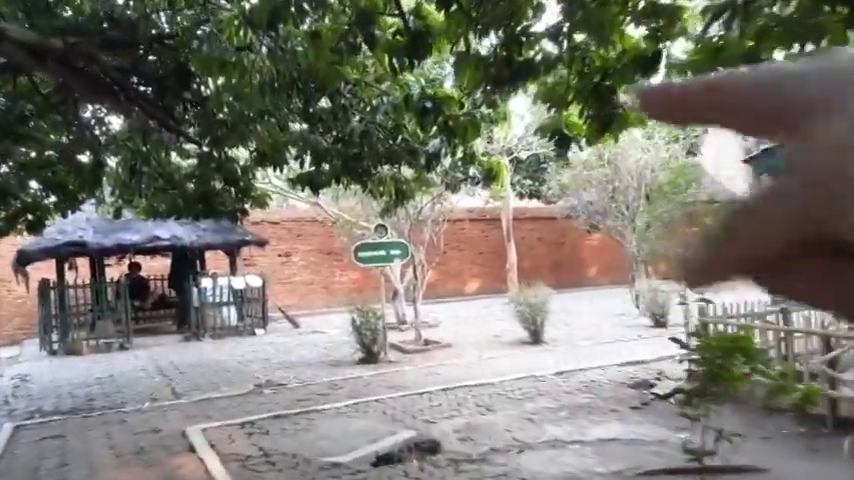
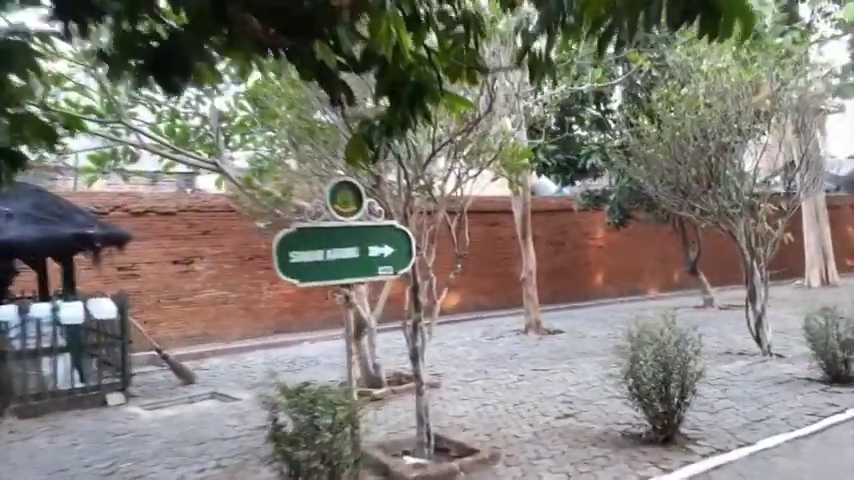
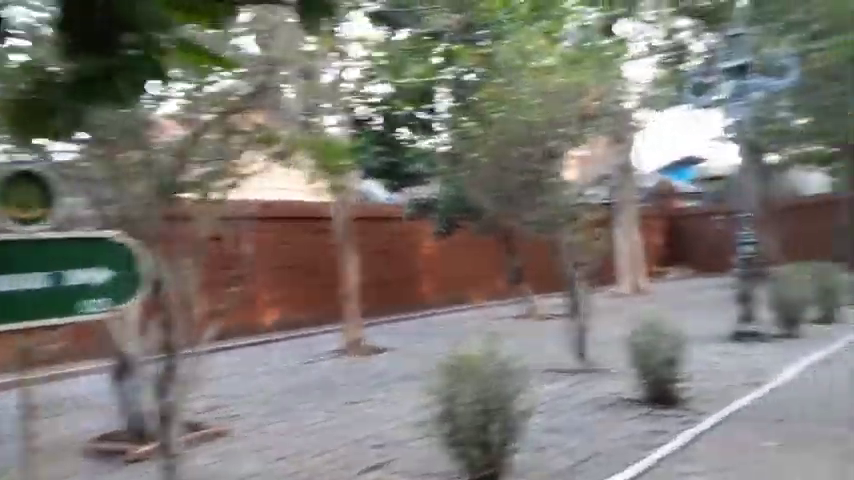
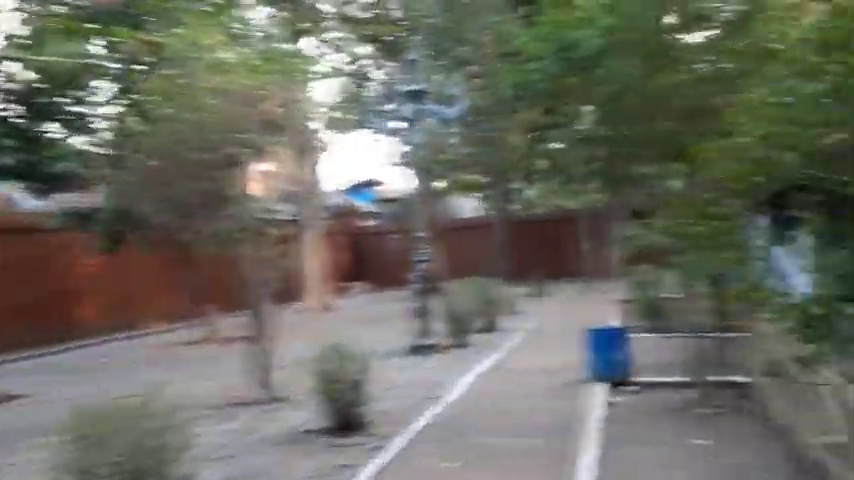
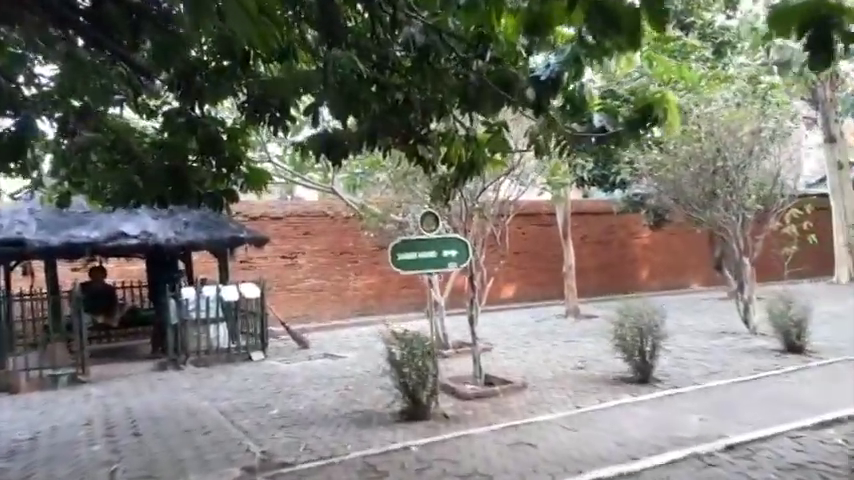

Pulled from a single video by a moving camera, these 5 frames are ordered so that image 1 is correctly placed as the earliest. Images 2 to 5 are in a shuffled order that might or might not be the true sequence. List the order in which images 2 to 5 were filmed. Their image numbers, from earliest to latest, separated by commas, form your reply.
5, 2, 3, 4
